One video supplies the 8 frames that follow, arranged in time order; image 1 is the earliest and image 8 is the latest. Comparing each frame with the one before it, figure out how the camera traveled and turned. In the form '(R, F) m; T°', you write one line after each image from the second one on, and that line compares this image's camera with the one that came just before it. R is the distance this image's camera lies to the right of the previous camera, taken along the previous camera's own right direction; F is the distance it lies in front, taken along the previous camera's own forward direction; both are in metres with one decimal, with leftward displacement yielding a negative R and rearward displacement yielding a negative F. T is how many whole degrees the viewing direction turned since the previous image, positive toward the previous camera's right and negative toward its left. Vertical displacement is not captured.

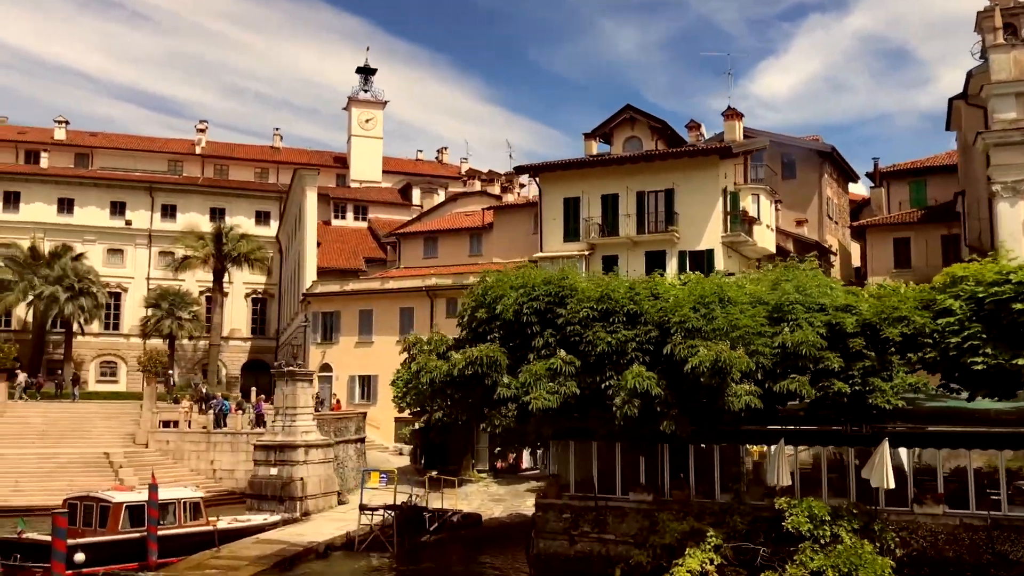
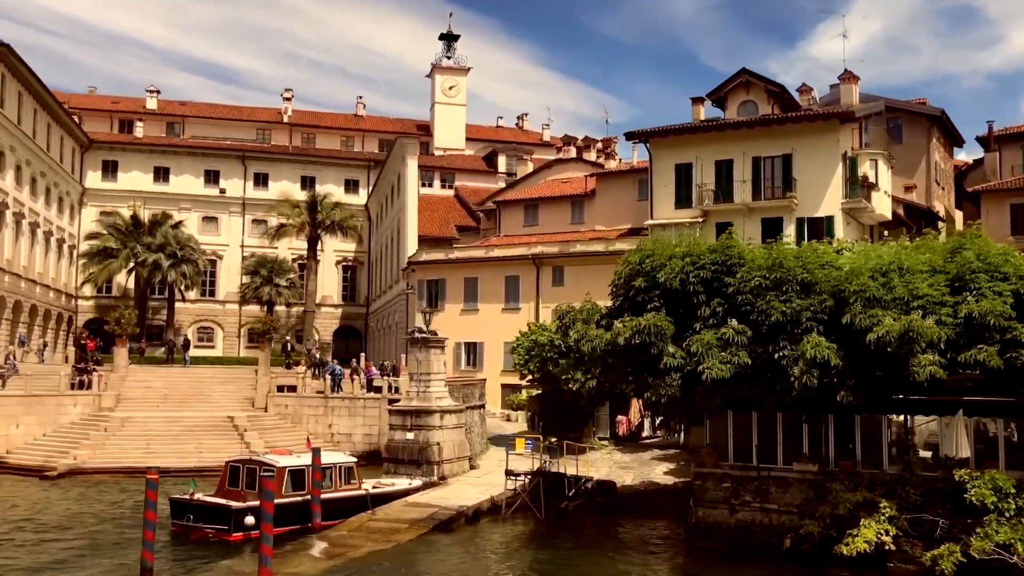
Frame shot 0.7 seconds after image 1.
(-2.3, 0.0) m; -3°
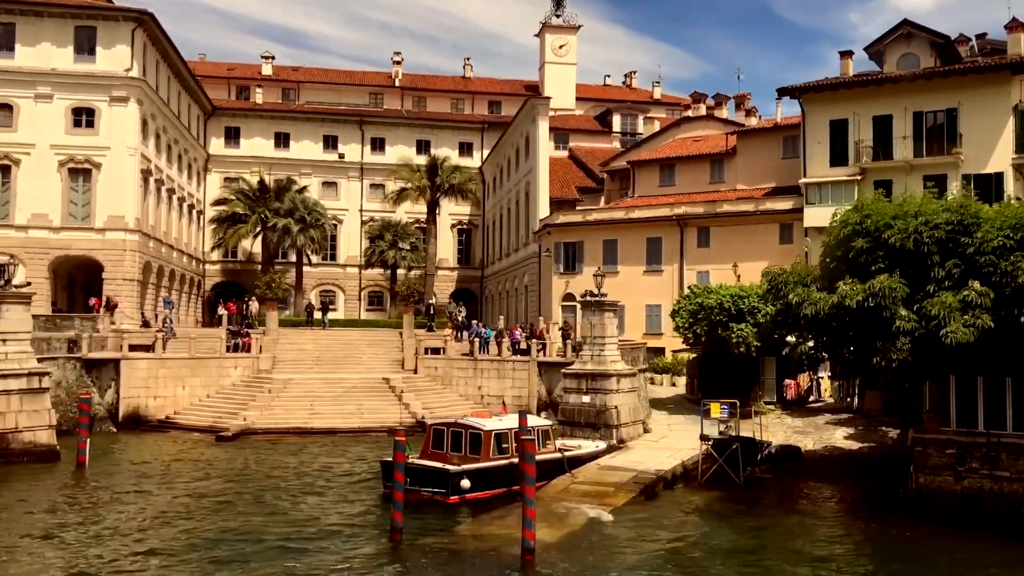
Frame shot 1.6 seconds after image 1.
(-3.0, +0.1) m; -4°
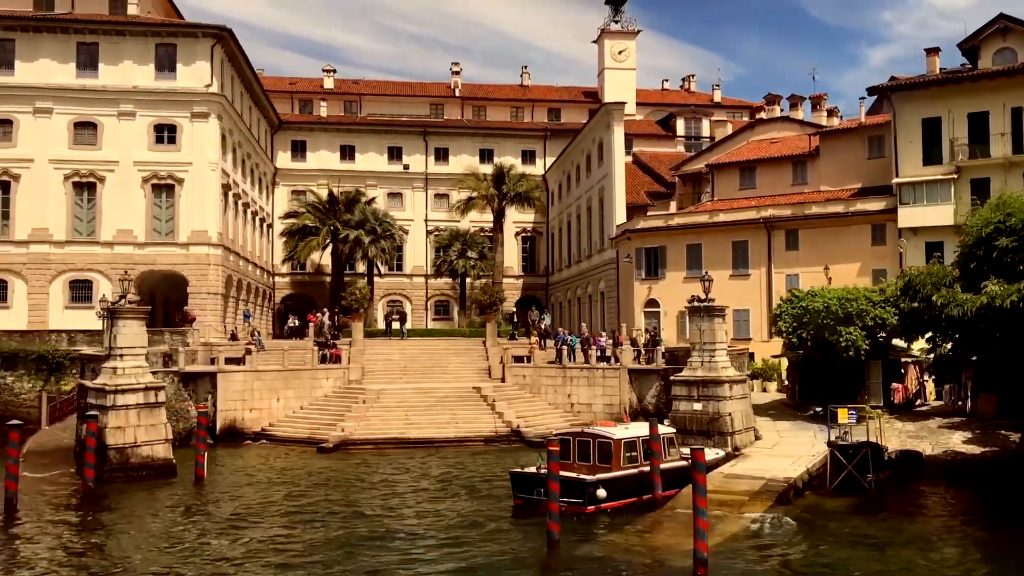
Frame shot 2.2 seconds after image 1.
(-2.0, +0.2) m; -2°
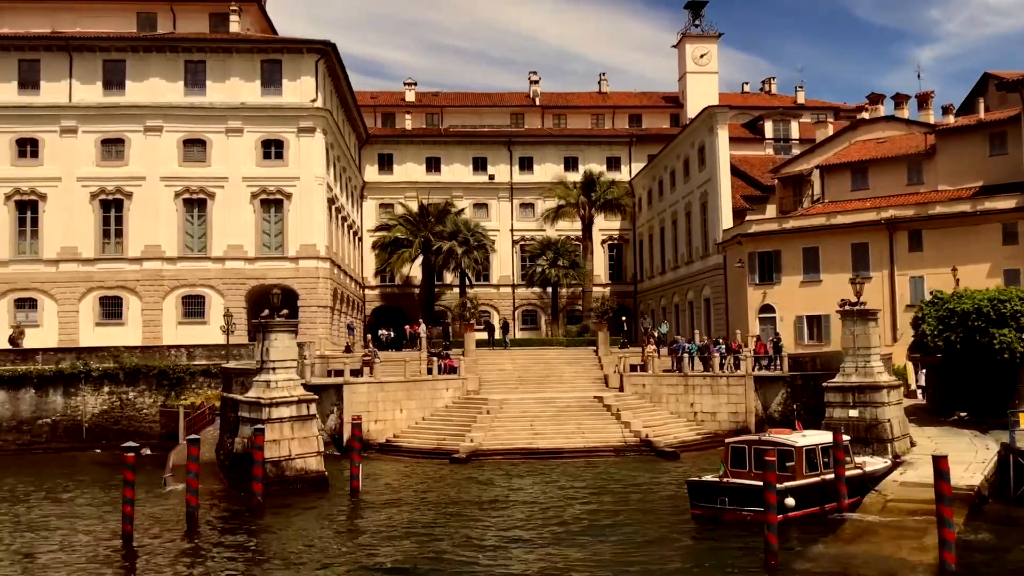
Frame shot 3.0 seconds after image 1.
(-2.8, +0.3) m; -3°
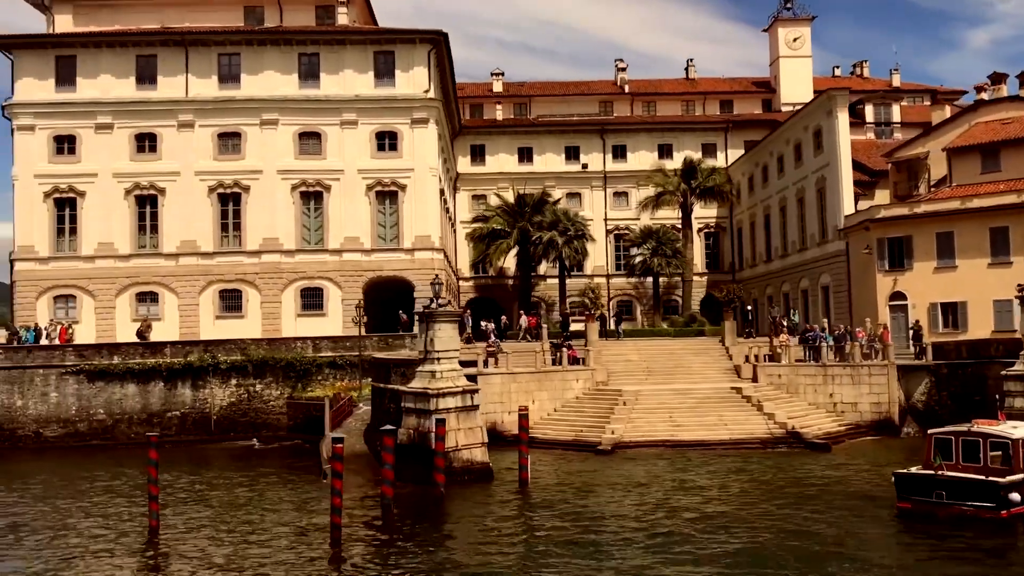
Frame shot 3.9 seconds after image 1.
(-3.2, +0.4) m; -3°
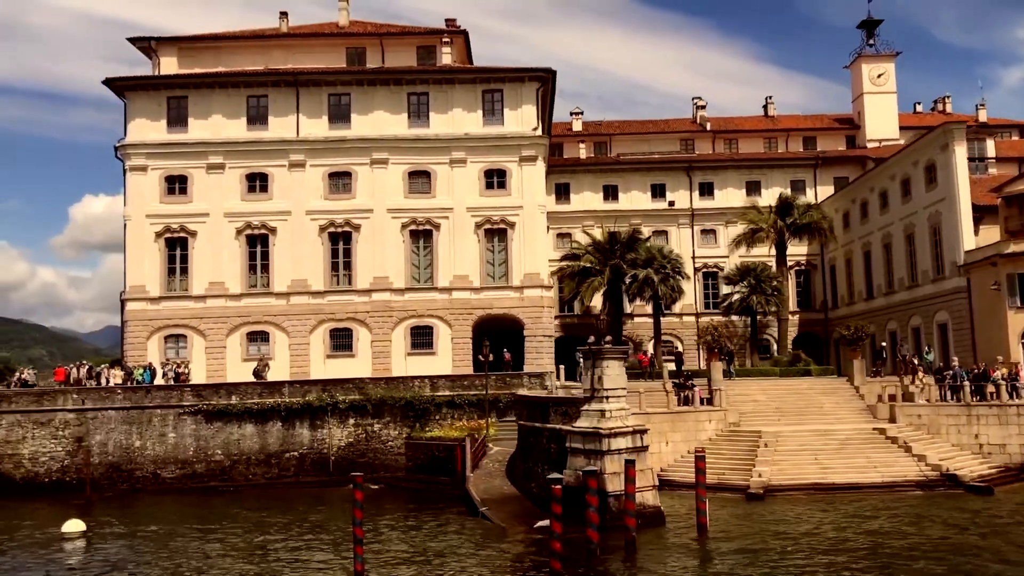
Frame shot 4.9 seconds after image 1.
(-3.6, +0.6) m; -2°
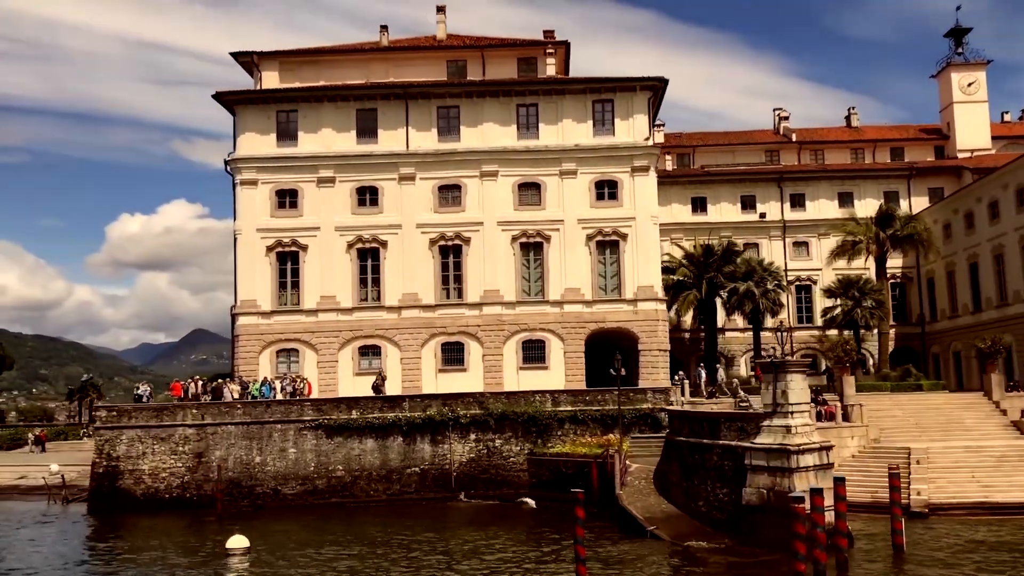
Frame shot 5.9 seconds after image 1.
(-3.7, +0.6) m; -2°
